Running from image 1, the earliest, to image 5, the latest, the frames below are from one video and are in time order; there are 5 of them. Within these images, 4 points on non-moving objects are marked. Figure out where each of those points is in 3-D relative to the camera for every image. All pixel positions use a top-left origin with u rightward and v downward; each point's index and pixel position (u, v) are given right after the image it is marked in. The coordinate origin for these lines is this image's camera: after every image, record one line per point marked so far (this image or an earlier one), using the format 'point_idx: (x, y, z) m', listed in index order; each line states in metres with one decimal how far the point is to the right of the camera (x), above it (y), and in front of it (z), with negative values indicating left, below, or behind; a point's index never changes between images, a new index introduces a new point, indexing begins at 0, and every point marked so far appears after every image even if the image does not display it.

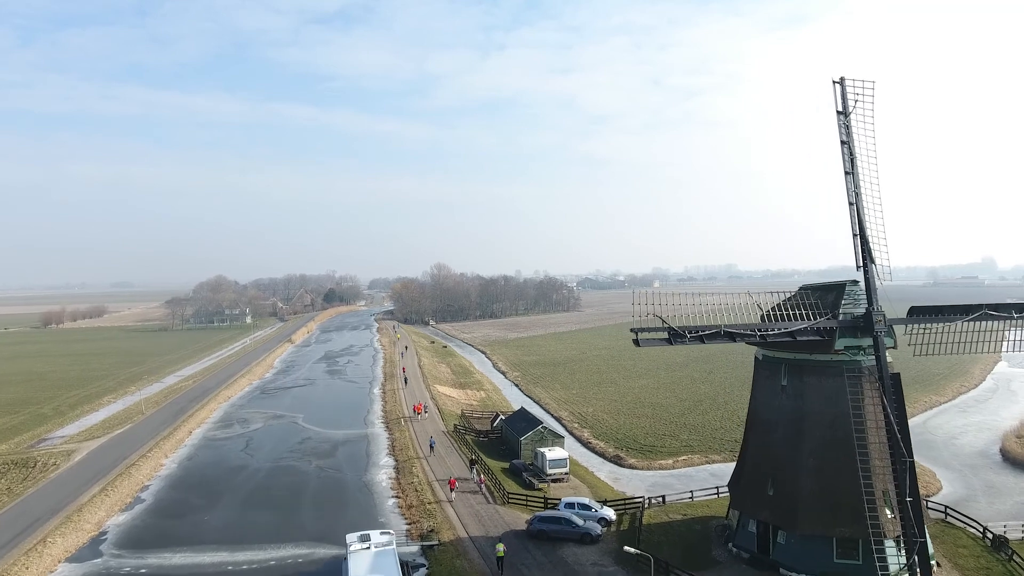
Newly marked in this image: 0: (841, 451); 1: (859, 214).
0: (+11.2, -5.6, +19.4) m
1: (+12.2, +2.6, +20.0) m
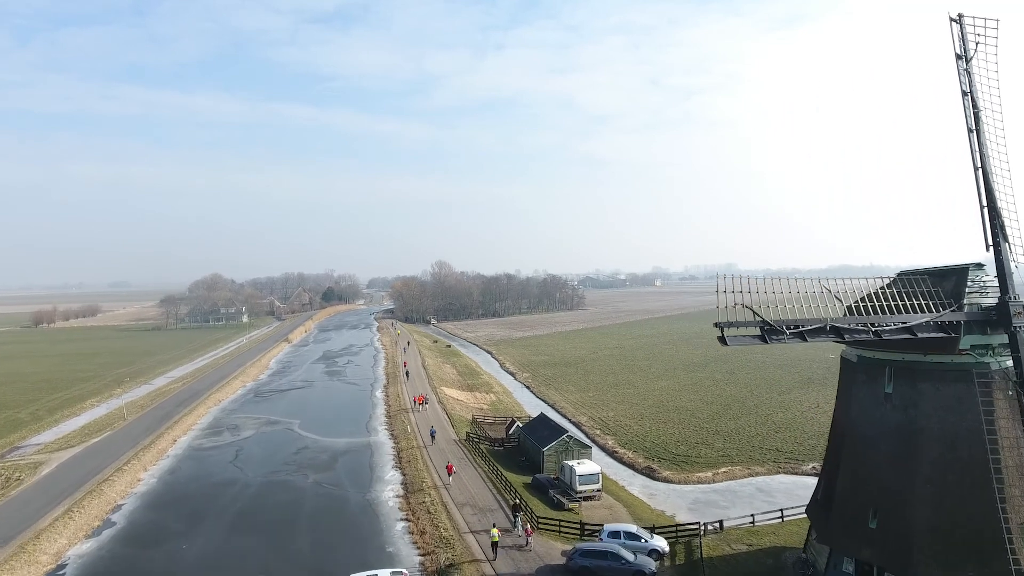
0: (+12.5, -5.1, +15.5) m
1: (+13.5, +3.1, +16.1) m
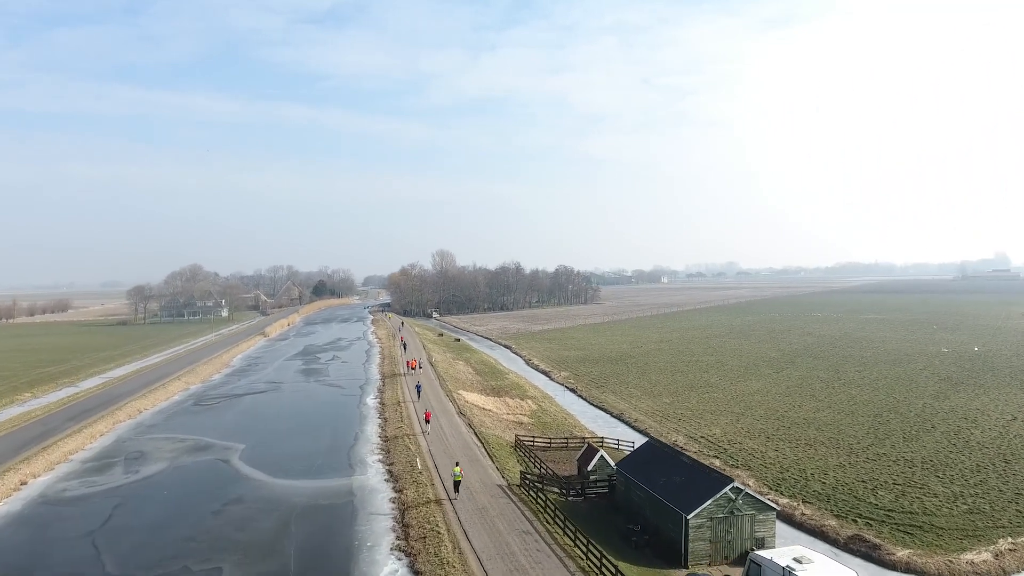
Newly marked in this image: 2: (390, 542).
0: (+15.8, -2.6, +0.1) m
1: (+16.7, +5.6, +0.8) m
2: (-3.7, -7.8, +17.5) m
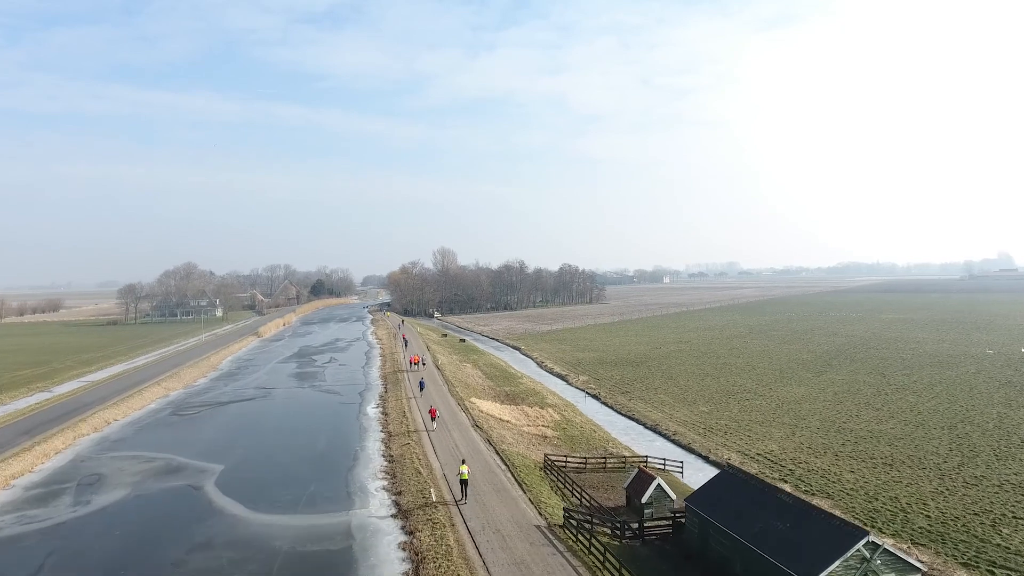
0: (+17.0, -2.2, -4.2) m
1: (+17.9, +6.0, -3.5) m
2: (-2.6, -7.4, +13.1) m
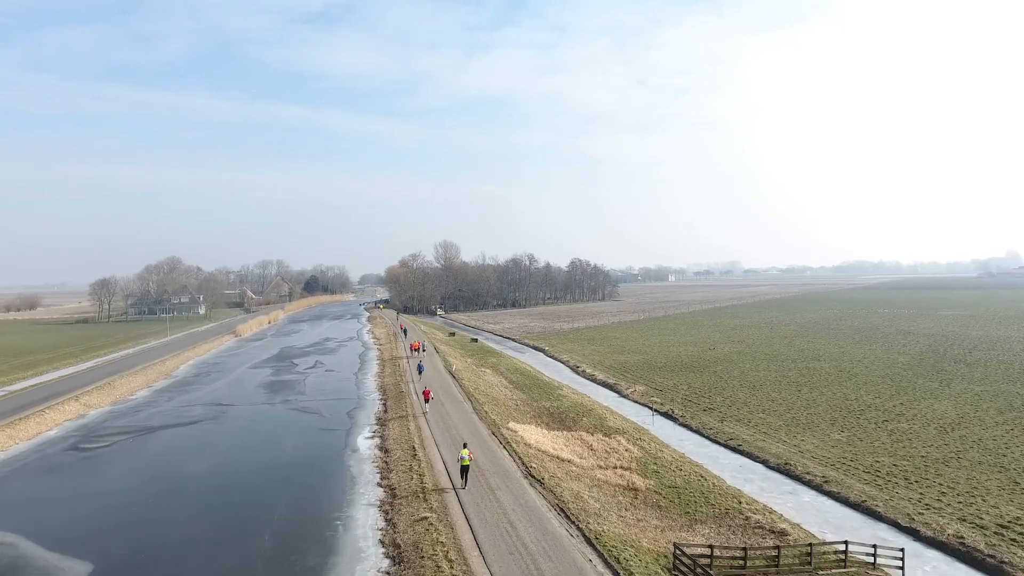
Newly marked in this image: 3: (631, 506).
0: (+19.4, -1.2, -14.5) m
1: (+20.3, +7.0, -13.9) m
2: (-0.2, -6.4, +2.8) m
3: (+3.4, -6.3, +16.7) m
